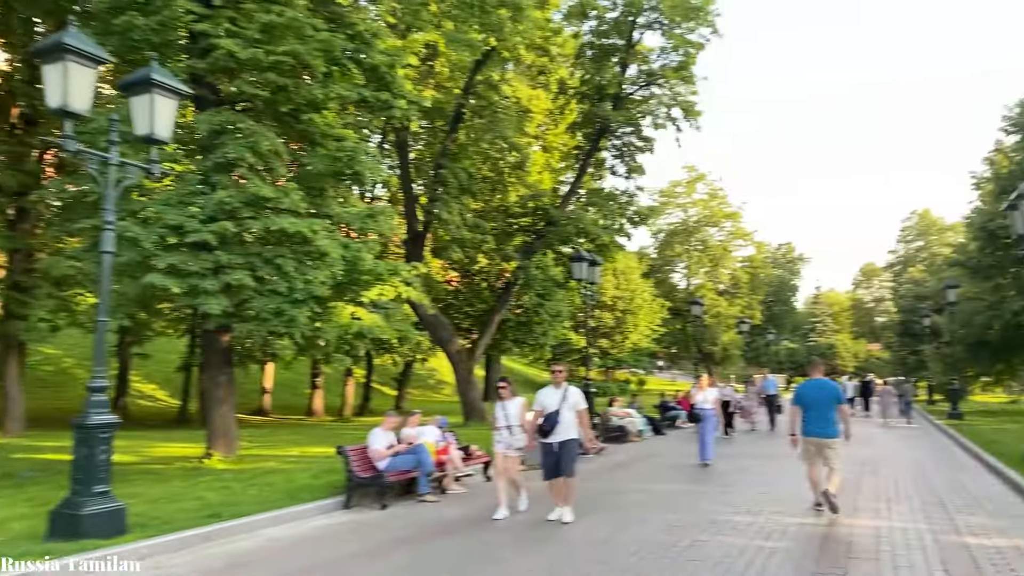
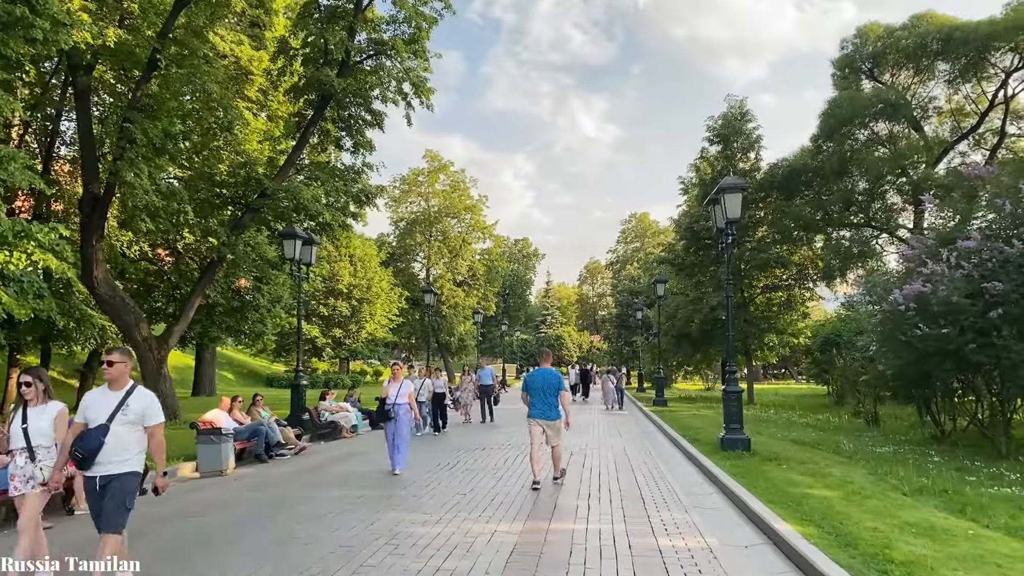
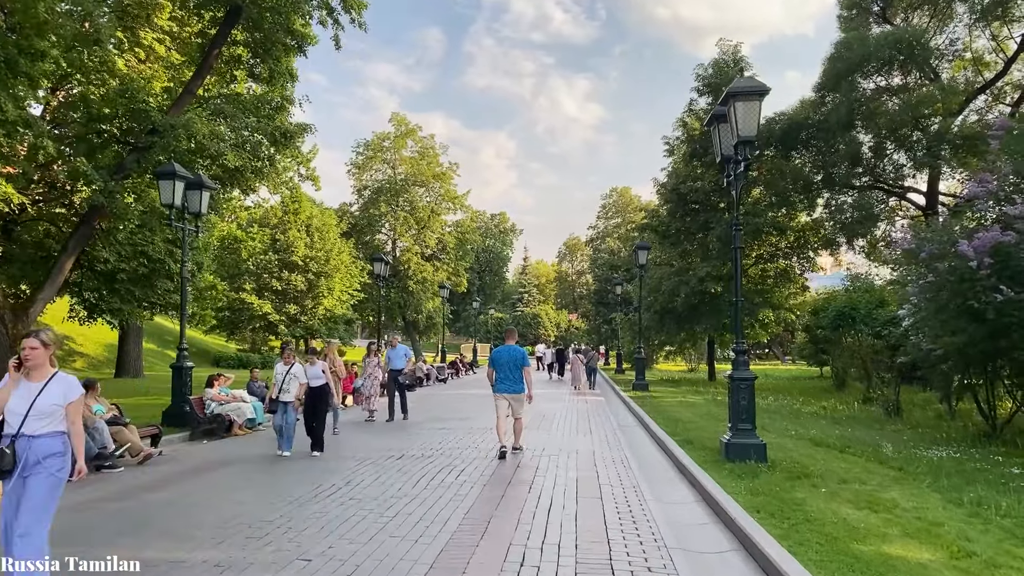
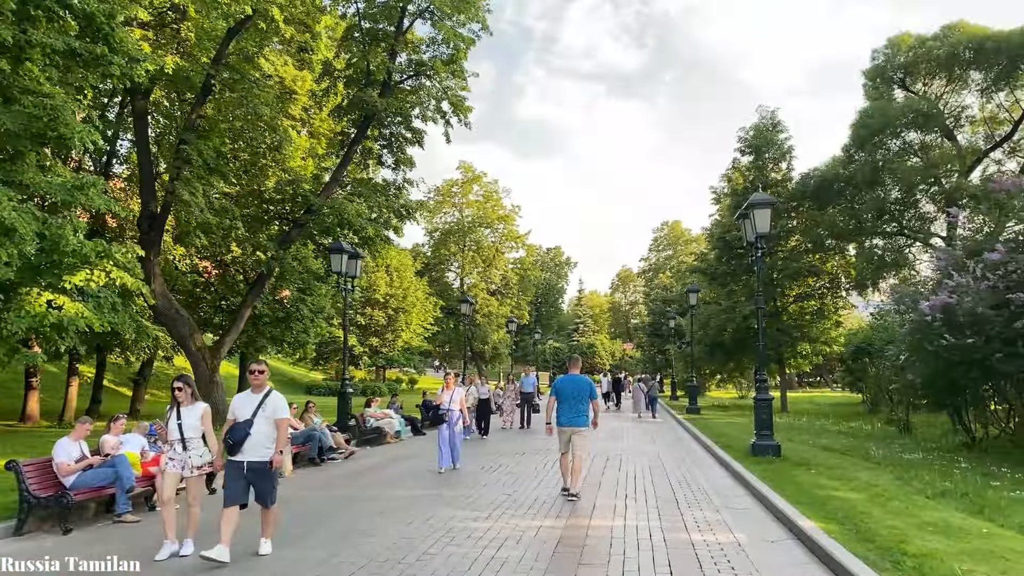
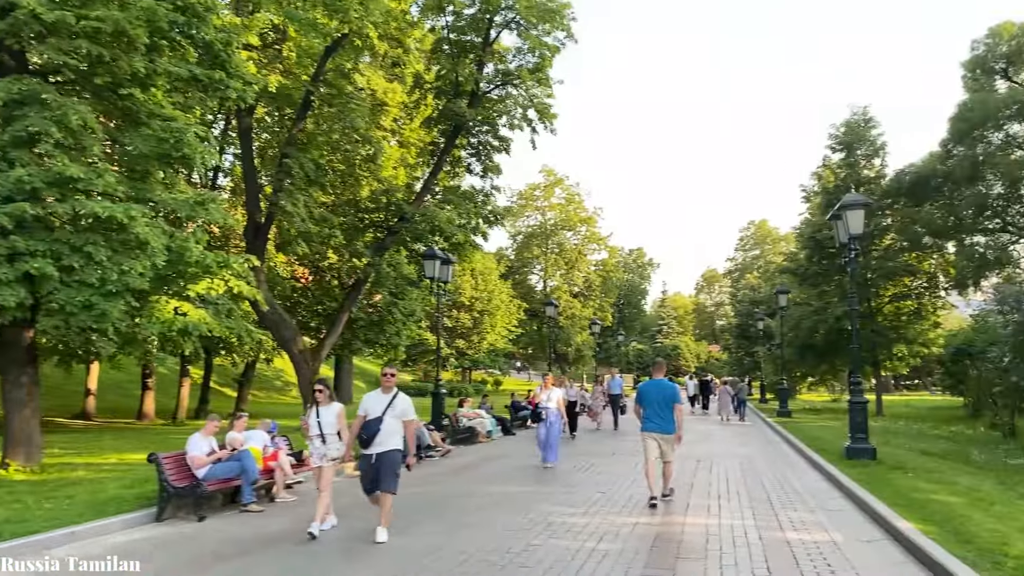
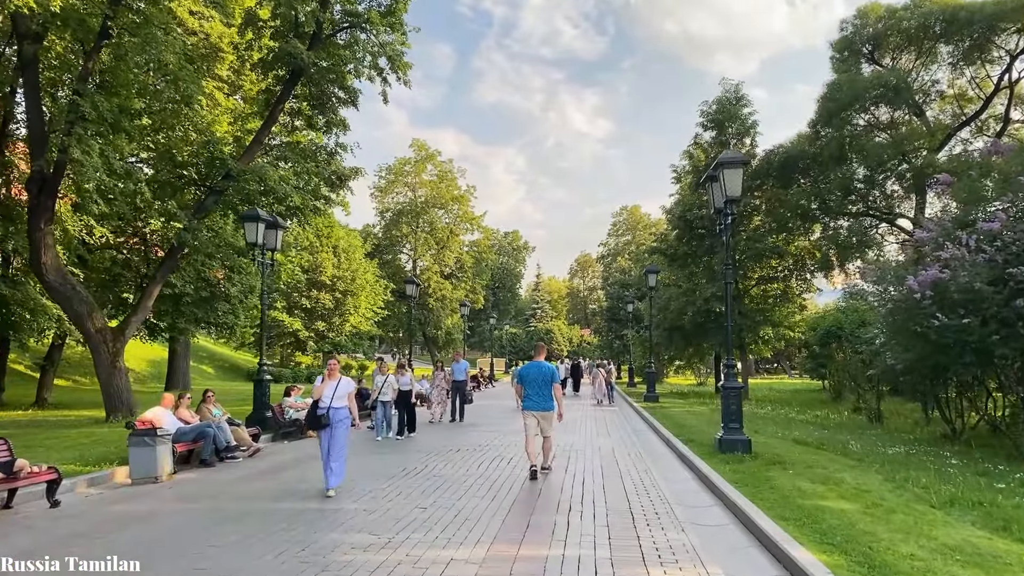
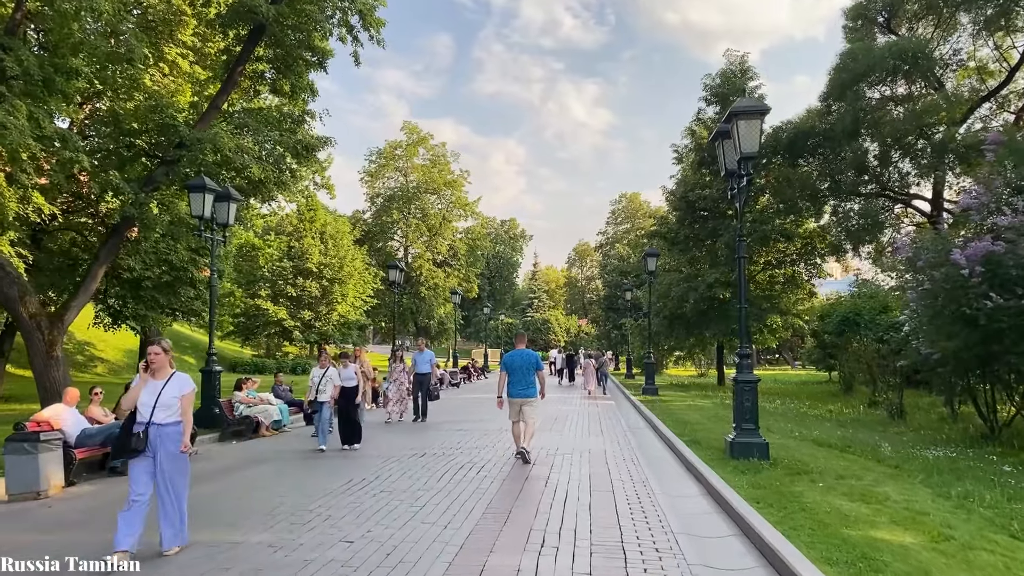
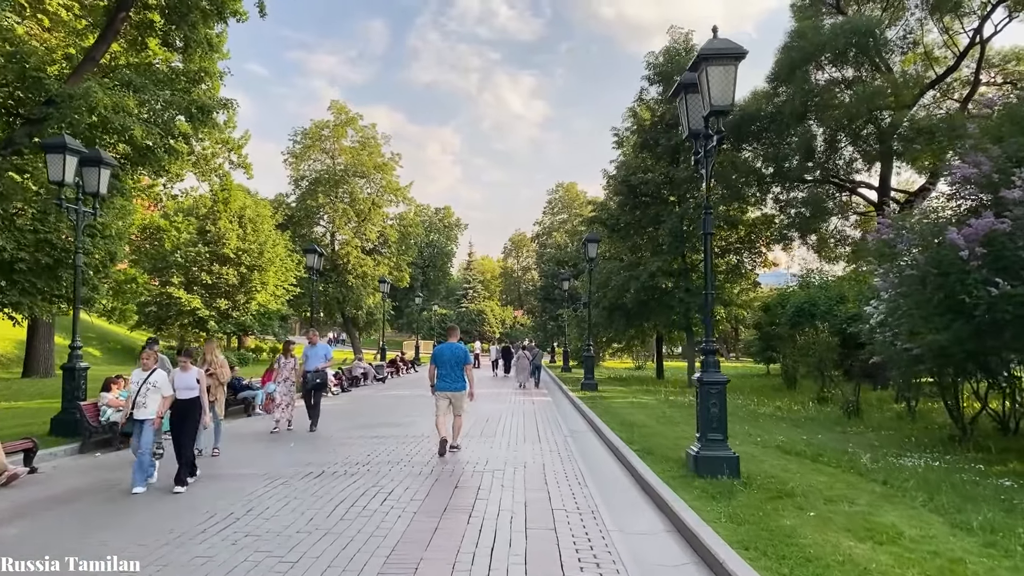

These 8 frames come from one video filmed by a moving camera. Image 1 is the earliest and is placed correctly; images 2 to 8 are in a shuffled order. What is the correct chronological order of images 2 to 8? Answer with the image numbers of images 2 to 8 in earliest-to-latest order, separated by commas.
5, 4, 2, 6, 7, 3, 8
